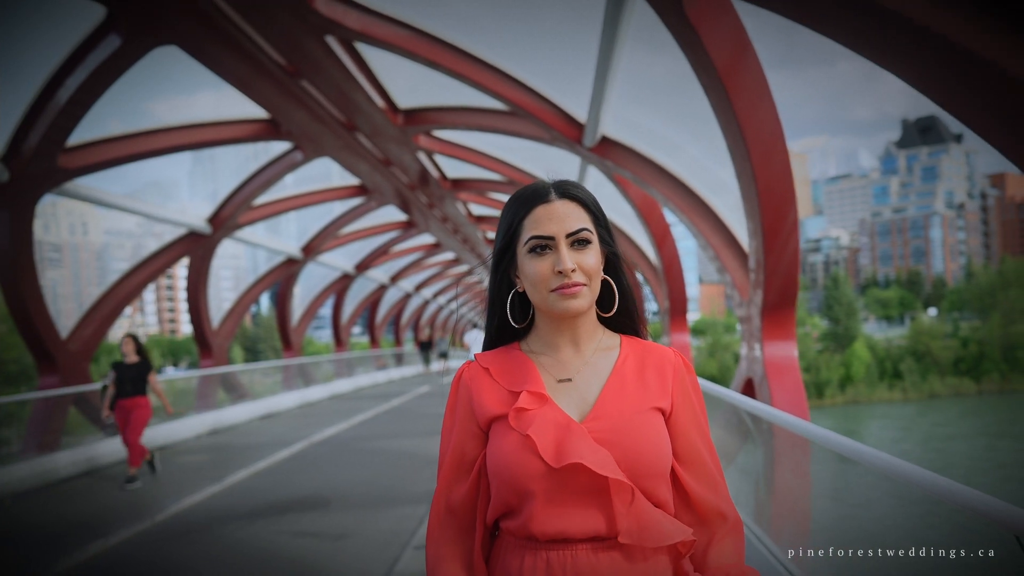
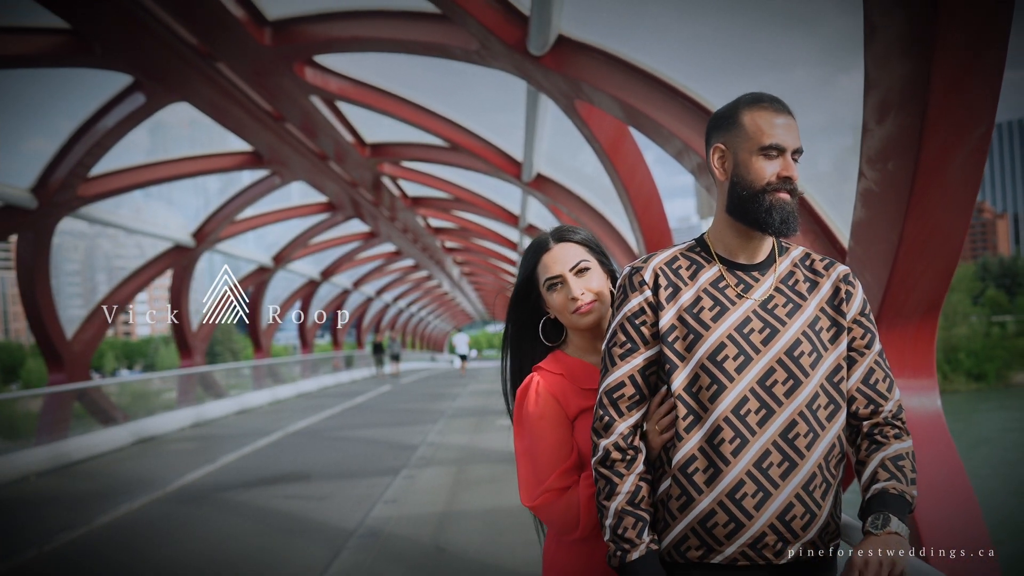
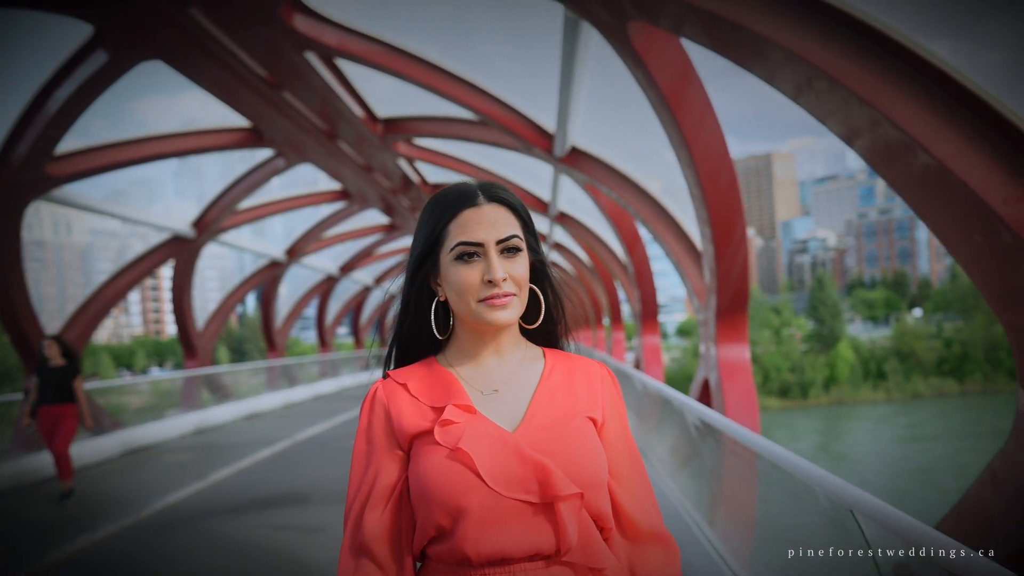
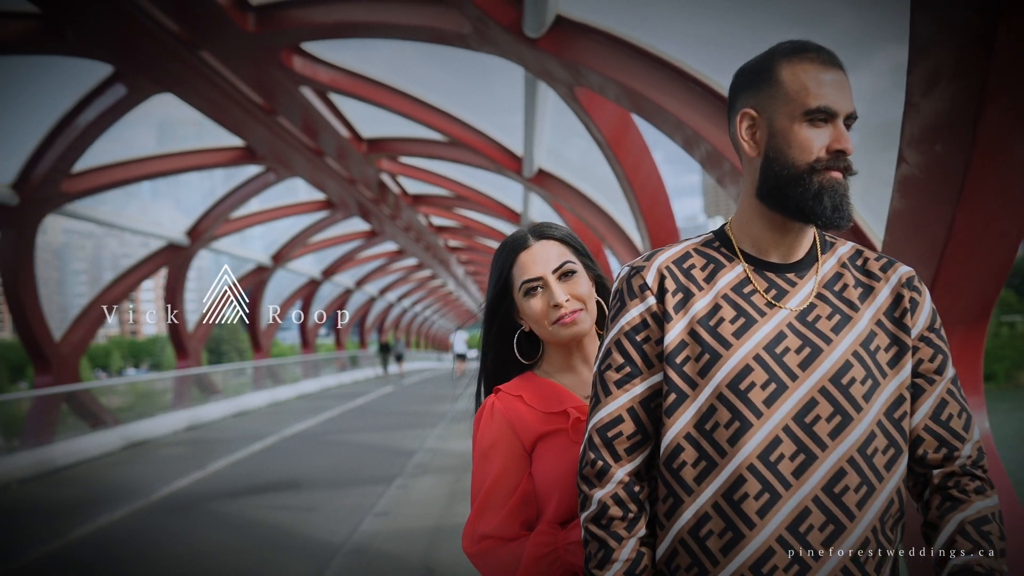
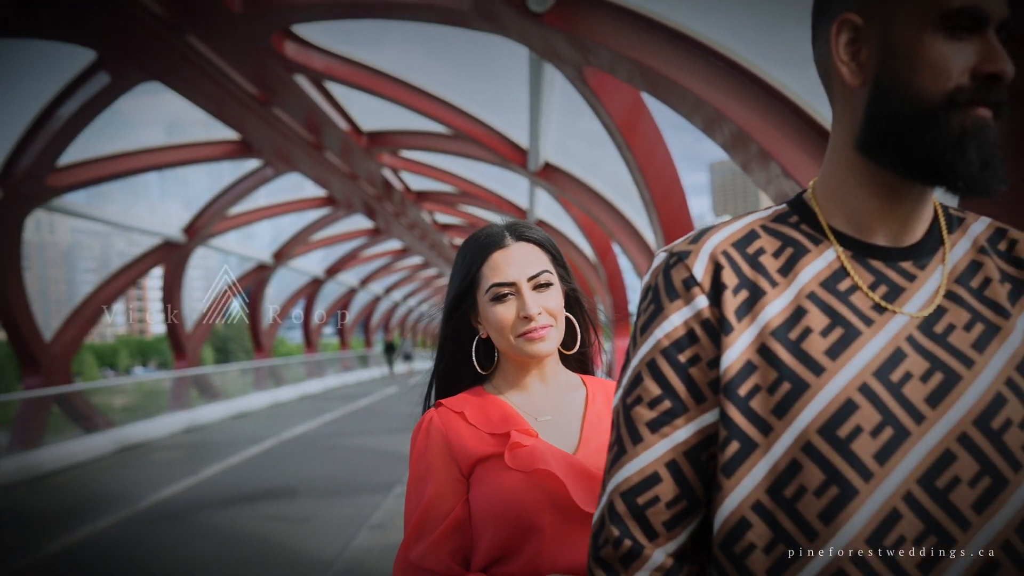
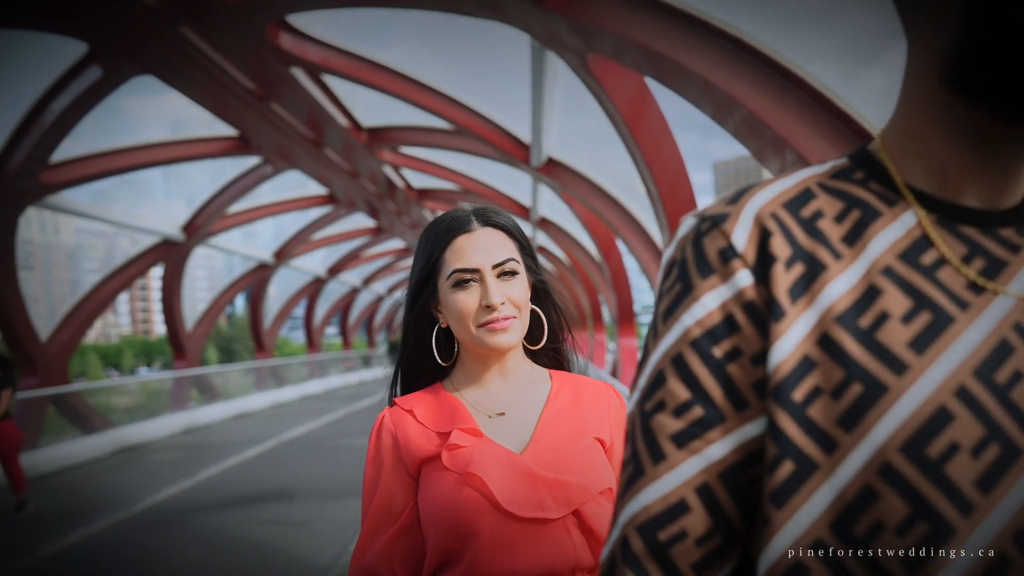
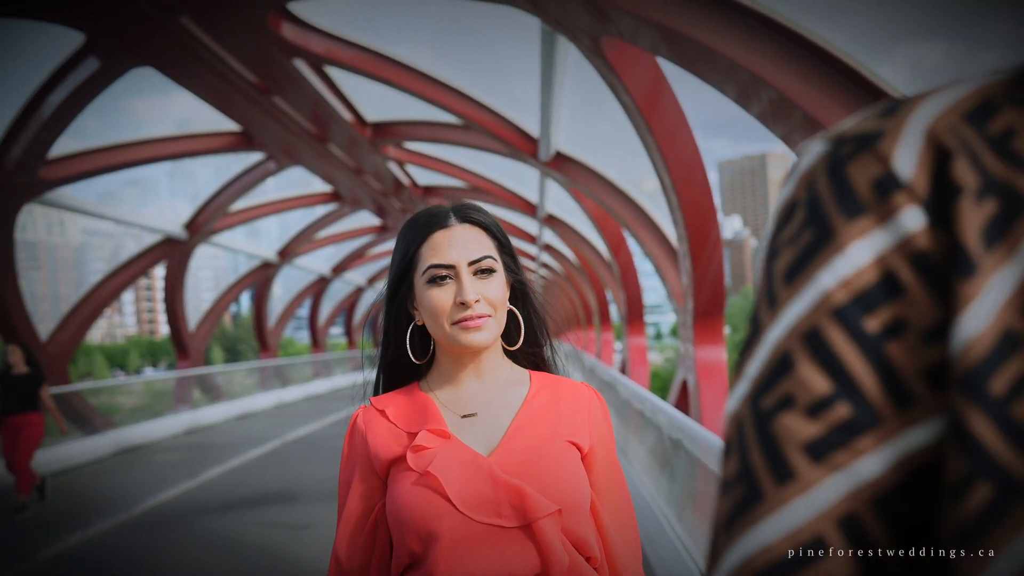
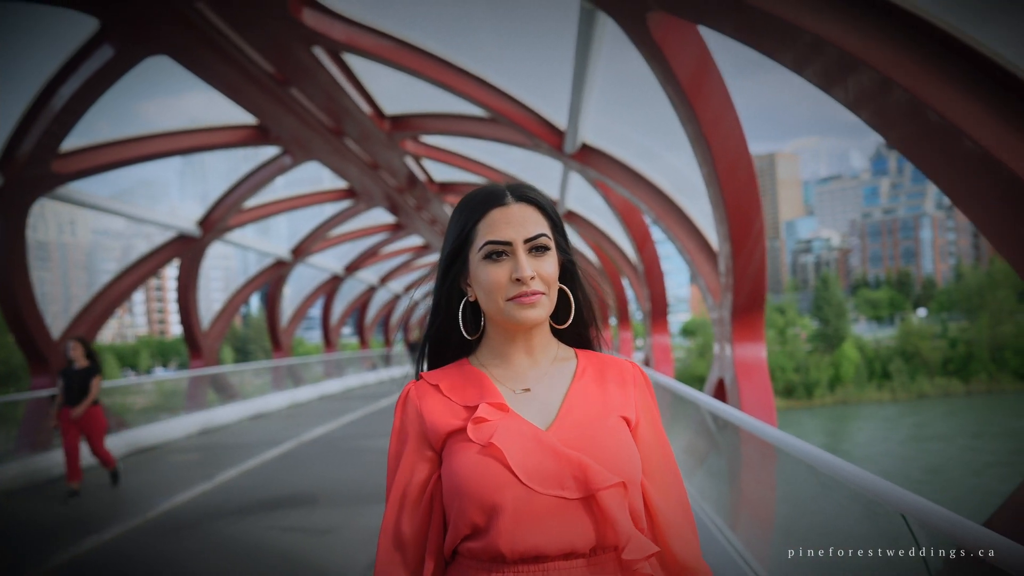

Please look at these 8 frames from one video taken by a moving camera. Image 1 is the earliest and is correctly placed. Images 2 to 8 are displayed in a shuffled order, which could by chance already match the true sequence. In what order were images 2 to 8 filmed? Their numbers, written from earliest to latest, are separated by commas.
8, 3, 7, 6, 5, 4, 2
